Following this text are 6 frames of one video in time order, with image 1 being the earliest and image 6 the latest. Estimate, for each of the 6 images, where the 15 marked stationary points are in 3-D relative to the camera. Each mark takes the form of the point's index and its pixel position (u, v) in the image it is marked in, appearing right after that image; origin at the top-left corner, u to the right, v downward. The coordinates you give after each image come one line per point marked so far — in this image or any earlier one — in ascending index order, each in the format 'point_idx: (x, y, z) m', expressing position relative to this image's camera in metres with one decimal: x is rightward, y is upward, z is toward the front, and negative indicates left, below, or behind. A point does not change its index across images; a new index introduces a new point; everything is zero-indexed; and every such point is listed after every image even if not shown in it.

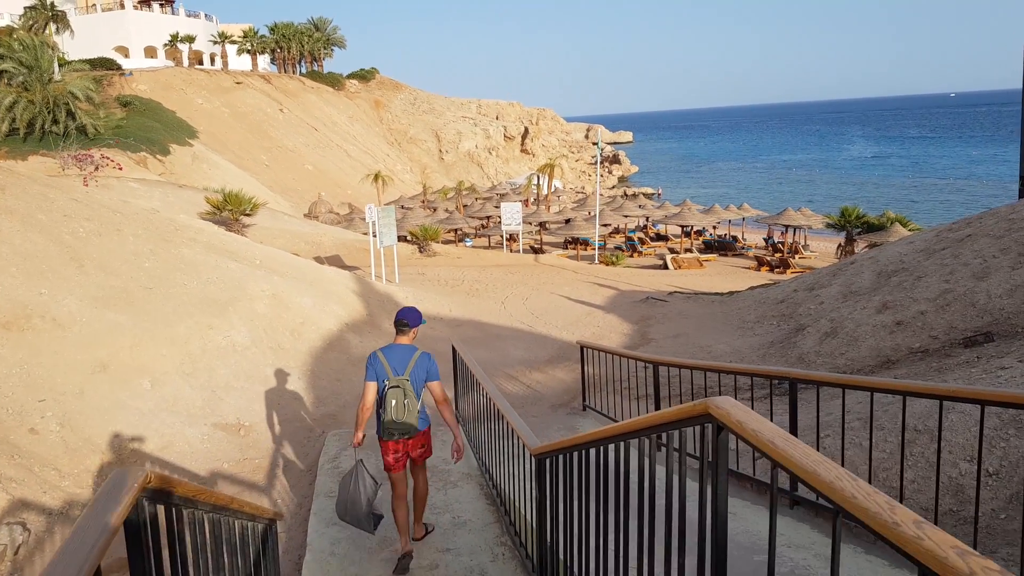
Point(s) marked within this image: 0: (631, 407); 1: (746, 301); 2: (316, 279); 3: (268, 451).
0: (+1.5, -1.5, +8.9) m
1: (+4.5, -0.3, +13.4) m
2: (-3.5, +0.1, +12.5) m
3: (-2.7, -1.8, +7.6) m
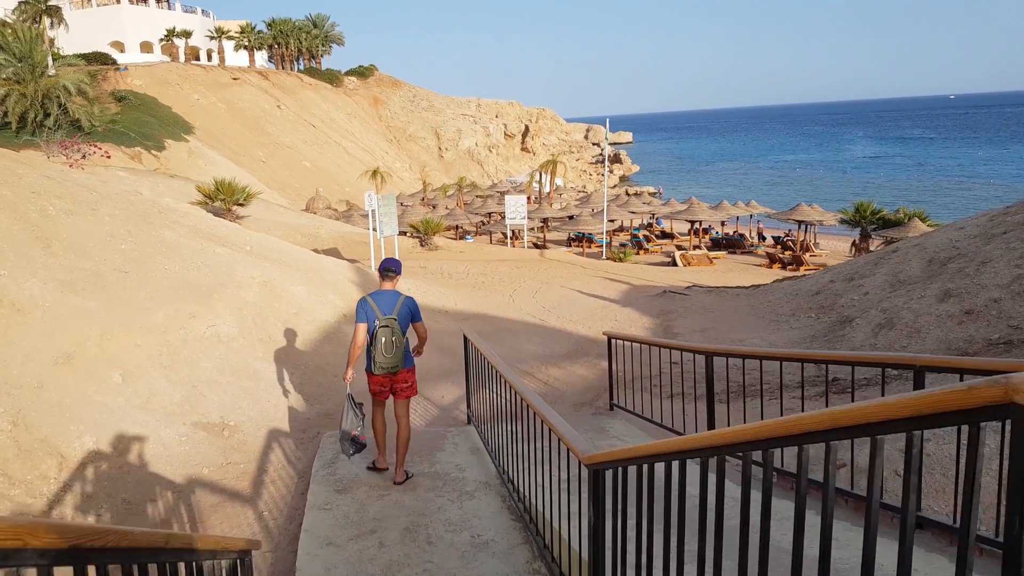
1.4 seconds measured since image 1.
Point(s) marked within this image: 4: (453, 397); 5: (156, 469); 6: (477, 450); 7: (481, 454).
0: (+1.7, -1.3, +7.9) m
1: (+4.7, -0.1, +12.4) m
2: (-3.3, +0.3, +11.5) m
3: (-2.4, -1.6, +6.6) m
4: (-0.7, -1.3, +8.4) m
5: (-3.1, -1.6, +6.1) m
6: (-0.3, -1.5, +6.5) m
7: (-0.3, -1.5, +6.3) m
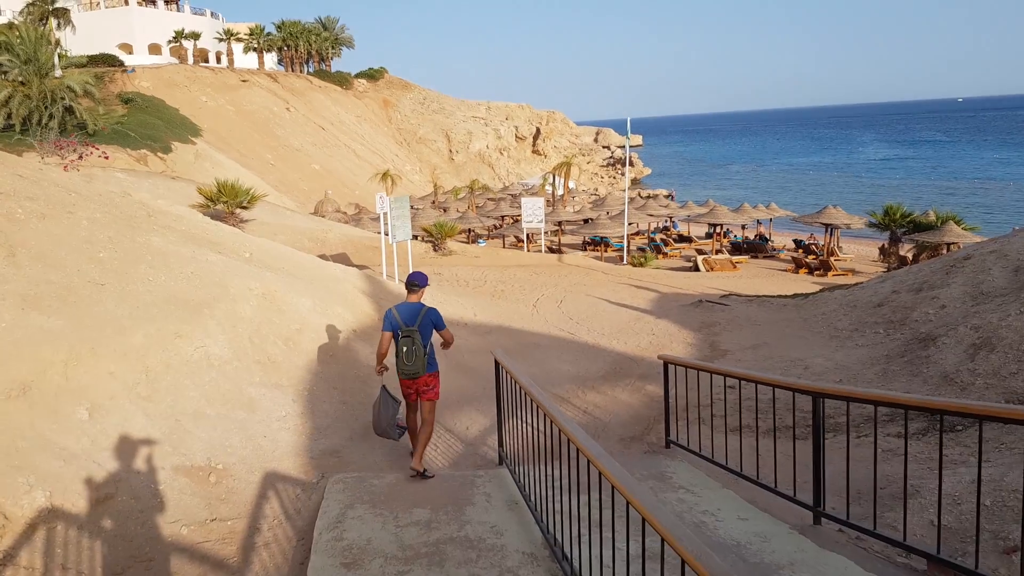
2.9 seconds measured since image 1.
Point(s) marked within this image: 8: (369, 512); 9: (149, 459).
0: (+2.1, -1.5, +6.7) m
1: (+5.1, -0.3, +11.2) m
2: (-2.9, +0.2, +10.4) m
3: (-2.1, -1.7, +5.5) m
4: (-0.3, -1.5, +7.3) m
5: (-2.8, -1.7, +5.0) m
6: (0.0, -1.6, +5.3) m
7: (+0.1, -1.6, +5.2) m
8: (-1.1, -1.7, +5.2) m
9: (-3.0, -1.4, +5.7) m
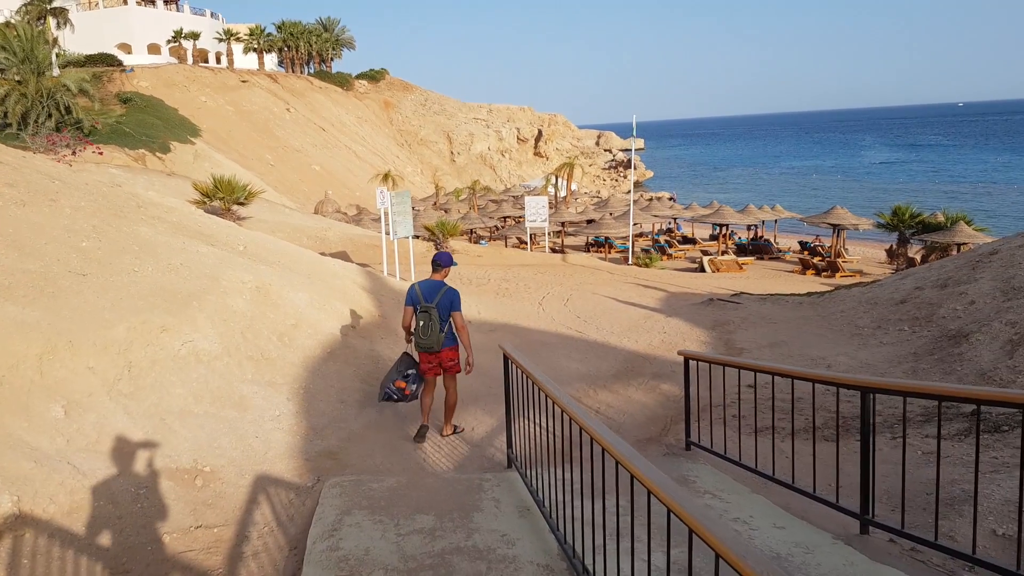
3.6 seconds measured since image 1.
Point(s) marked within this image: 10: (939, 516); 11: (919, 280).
0: (+2.2, -1.4, +6.3) m
1: (+5.2, -0.2, +10.8) m
2: (-2.8, +0.2, +10.0) m
3: (-2.0, -1.6, +5.1) m
4: (-0.3, -1.4, +6.8) m
5: (-2.7, -1.6, +4.5) m
6: (+0.1, -1.5, +4.9) m
7: (+0.1, -1.6, +4.7) m
8: (-1.0, -1.6, +4.7) m
9: (-2.9, -1.3, +5.3) m
10: (+2.5, -1.3, +4.1) m
11: (+6.1, +0.1, +10.4) m
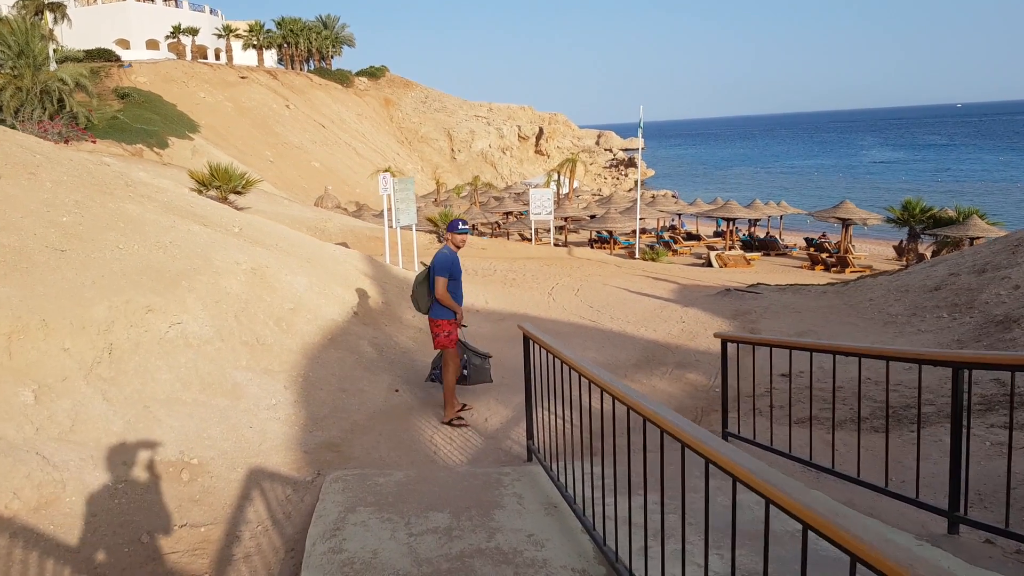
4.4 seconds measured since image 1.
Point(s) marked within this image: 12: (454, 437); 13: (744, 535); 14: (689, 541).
0: (+2.3, -1.2, +5.7) m
1: (+5.3, 0.0, +10.2) m
2: (-2.7, +0.4, +9.4) m
3: (-1.9, -1.4, +4.5) m
4: (-0.1, -1.2, +6.3) m
5: (-2.5, -1.4, +4.0) m
6: (+0.3, -1.4, +4.3) m
7: (+0.3, -1.4, +4.2) m
8: (-0.8, -1.4, +4.2) m
9: (-2.7, -1.1, +4.7) m
10: (+2.7, -1.1, +3.6) m
11: (+6.2, +0.3, +9.8) m
12: (-0.5, -1.2, +5.8) m
13: (+1.3, -1.3, +3.8) m
14: (+0.9, -1.3, +3.7) m
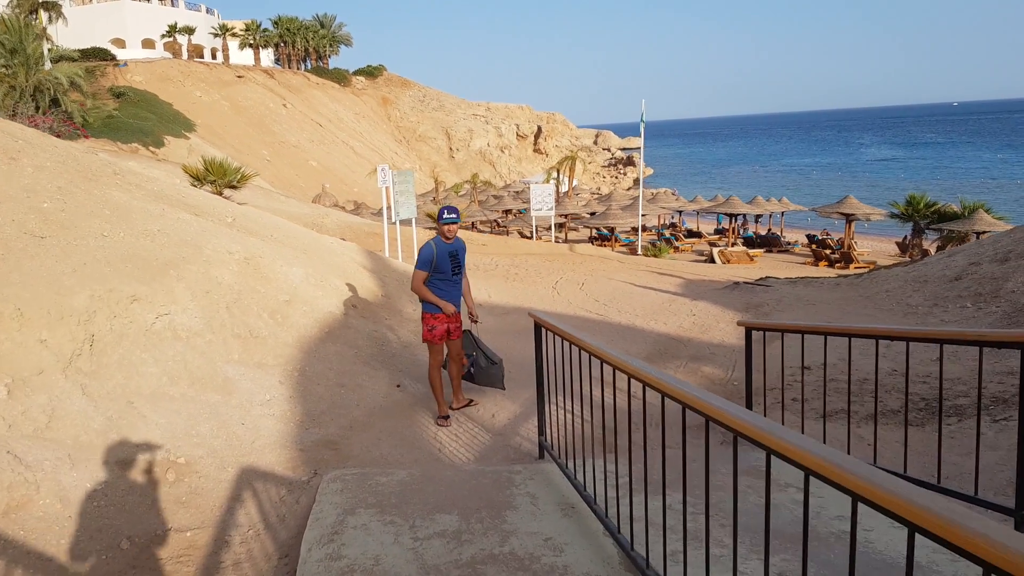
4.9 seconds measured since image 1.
0: (+2.4, -1.1, +5.4) m
1: (+5.4, +0.1, +9.9) m
2: (-2.6, +0.5, +9.0) m
3: (-1.8, -1.4, +4.1) m
4: (0.0, -1.1, +5.9) m
5: (-2.5, -1.3, +3.6) m
6: (+0.3, -1.2, +4.0) m
7: (+0.4, -1.3, +3.8) m
8: (-0.7, -1.3, +3.8) m
9: (-2.6, -1.0, +4.4) m
10: (+2.7, -1.0, +3.2) m
11: (+6.3, +0.4, +9.5) m
12: (-0.4, -1.1, +5.4) m
13: (+1.3, -1.2, +3.4) m
14: (+1.0, -1.2, +3.3) m
